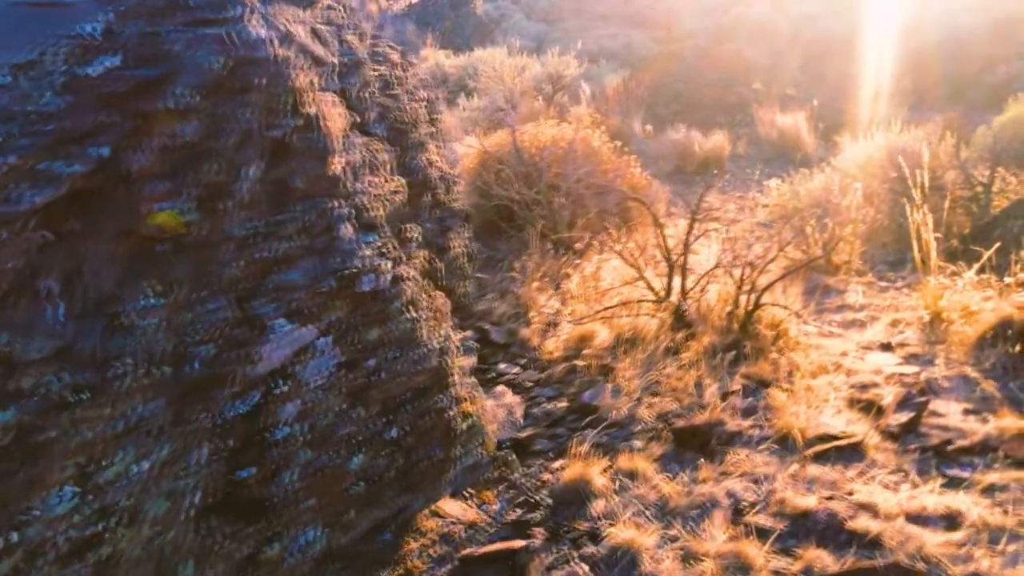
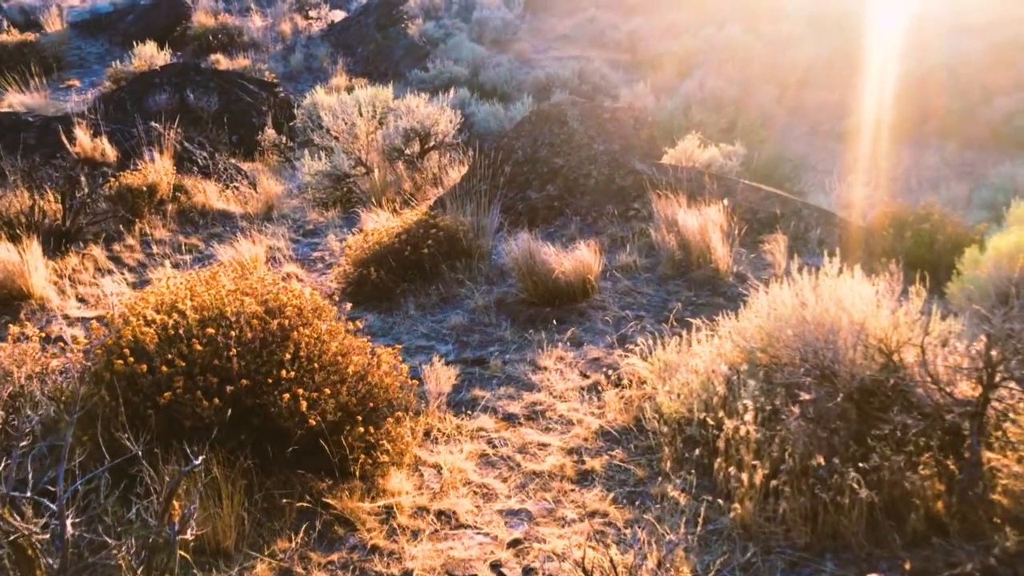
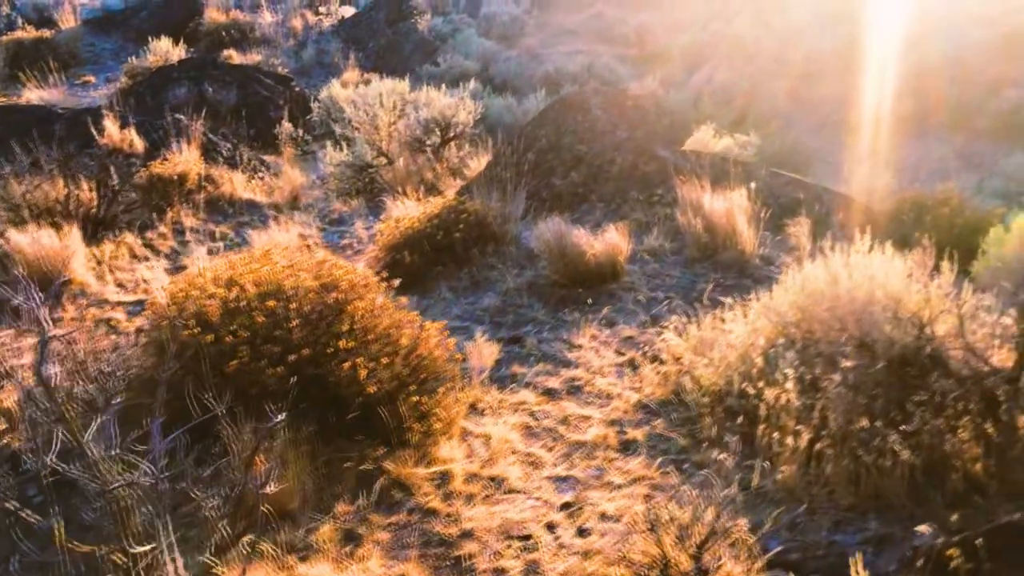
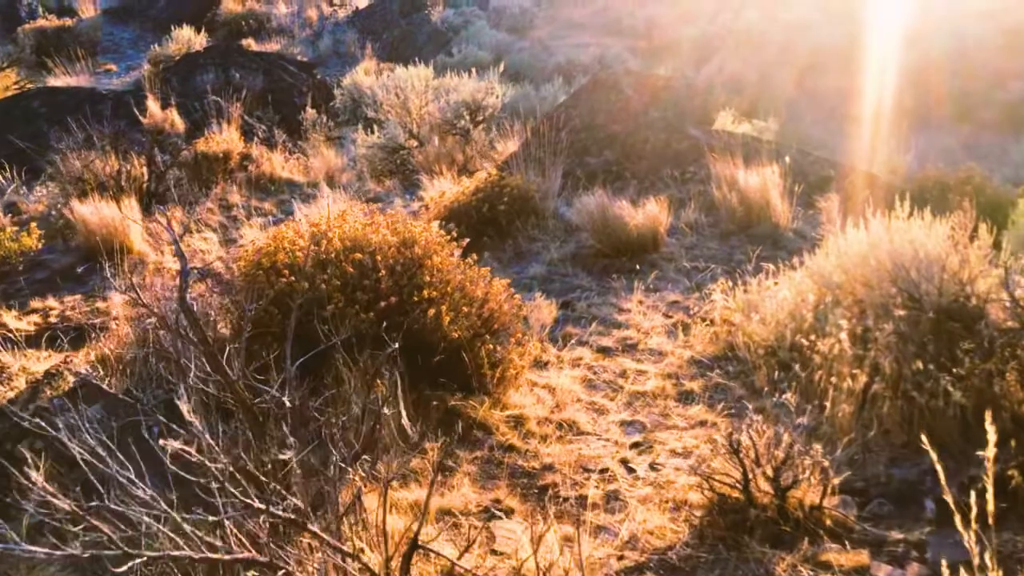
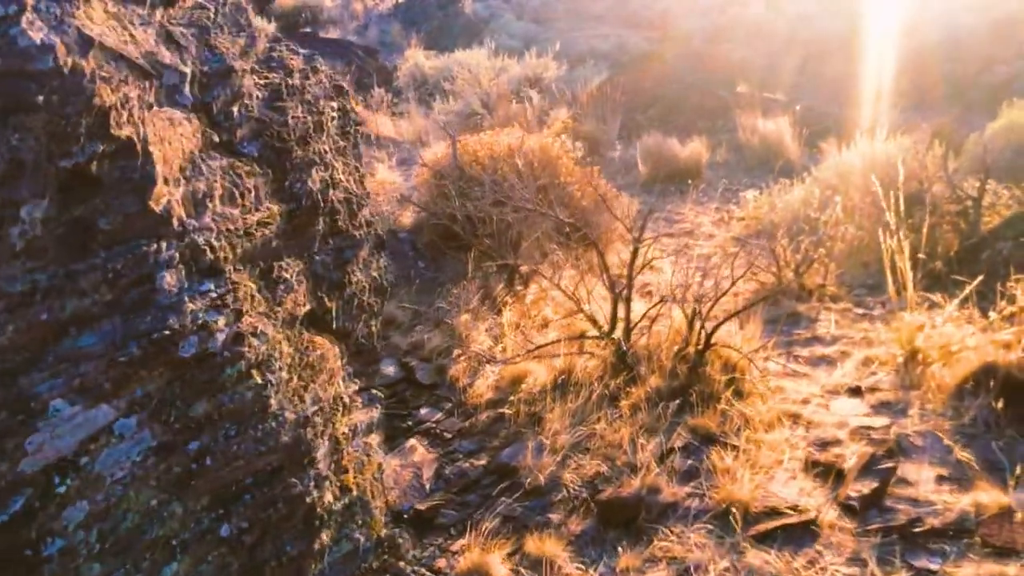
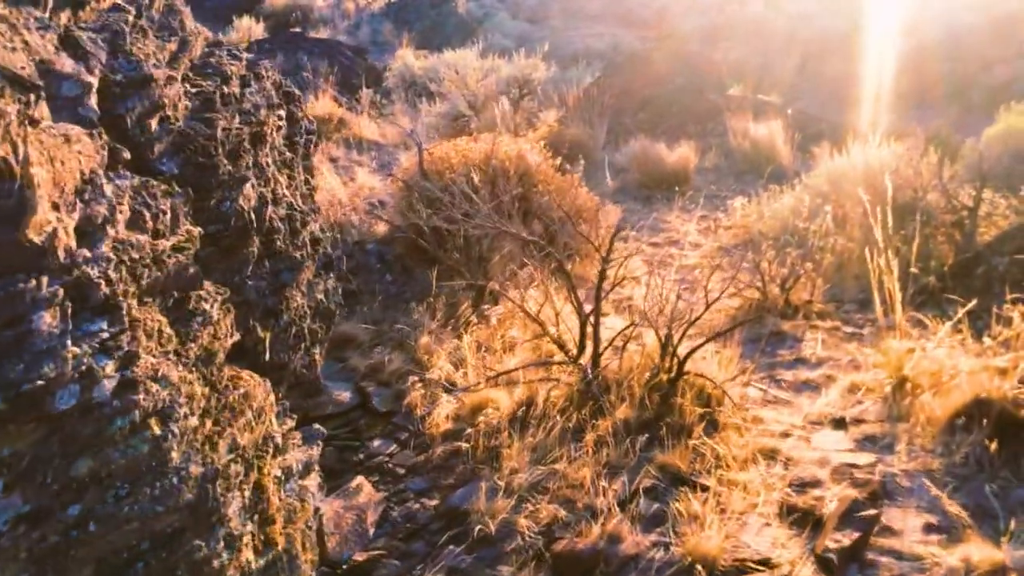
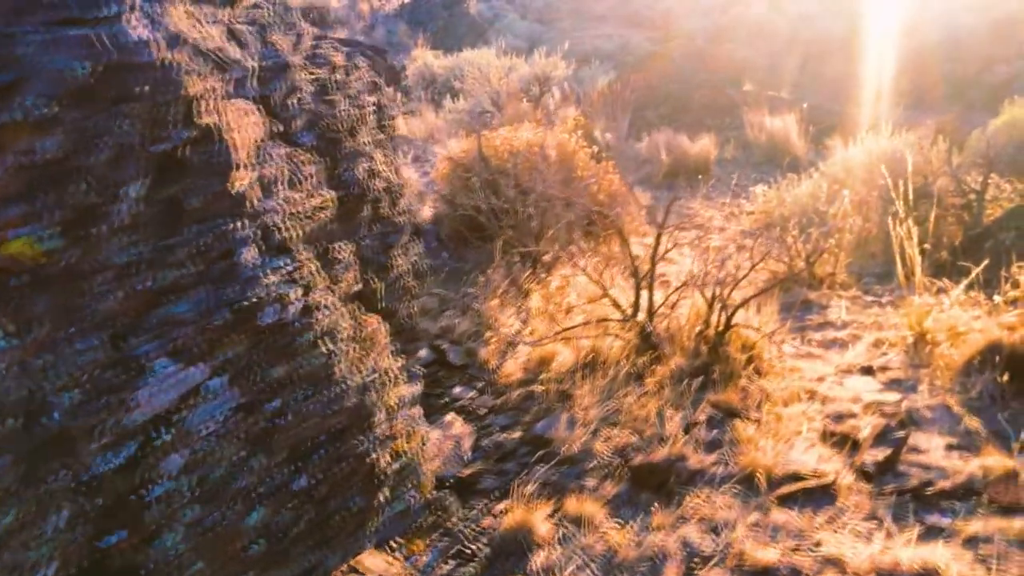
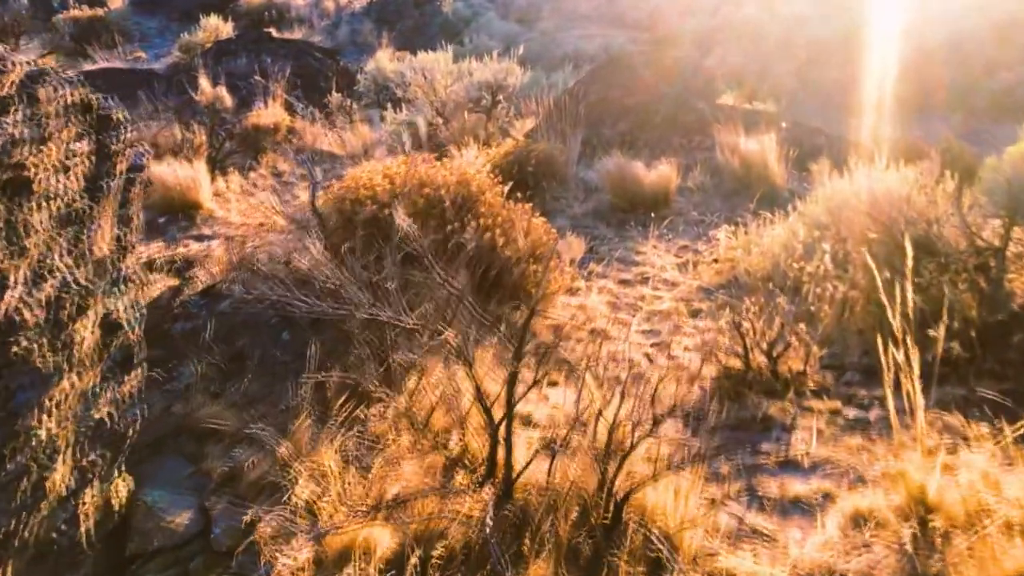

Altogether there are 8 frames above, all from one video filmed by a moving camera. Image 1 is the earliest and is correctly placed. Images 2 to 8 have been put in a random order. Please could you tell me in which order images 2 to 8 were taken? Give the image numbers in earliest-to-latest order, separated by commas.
7, 5, 6, 8, 4, 3, 2
